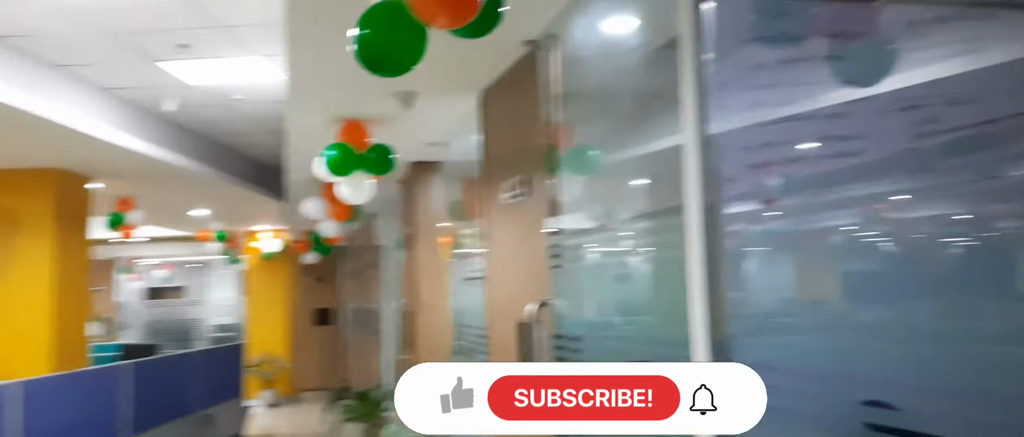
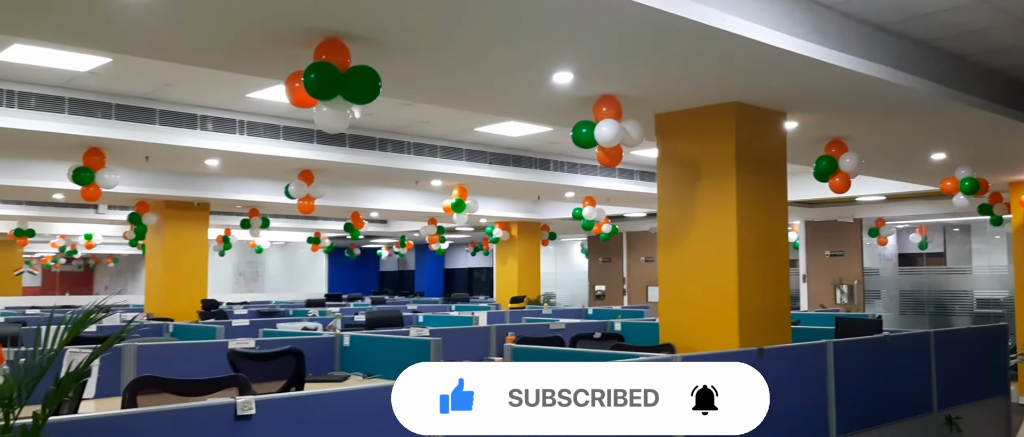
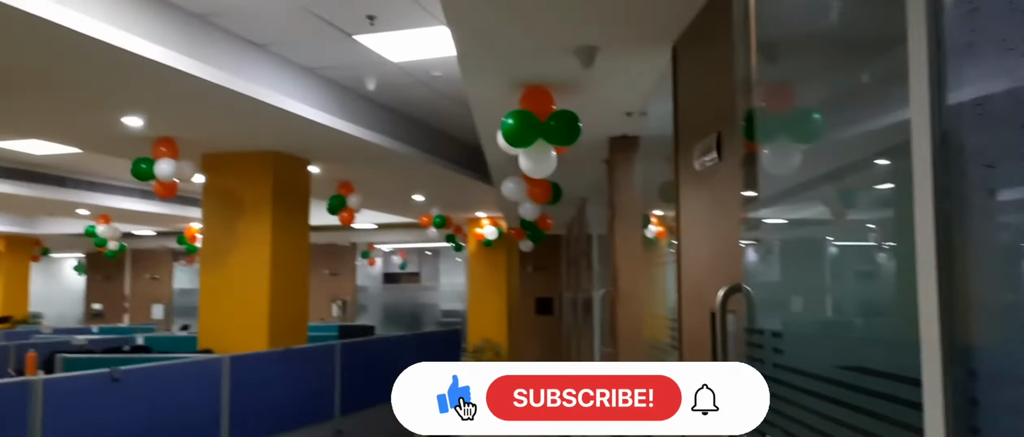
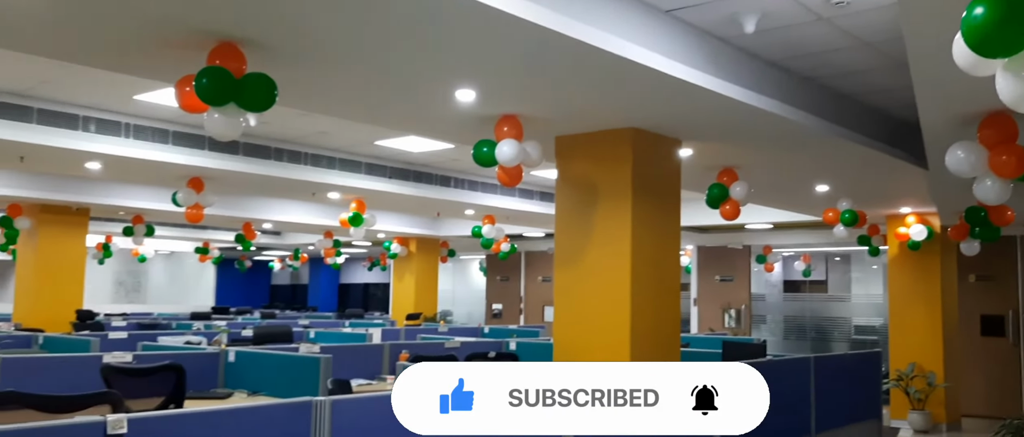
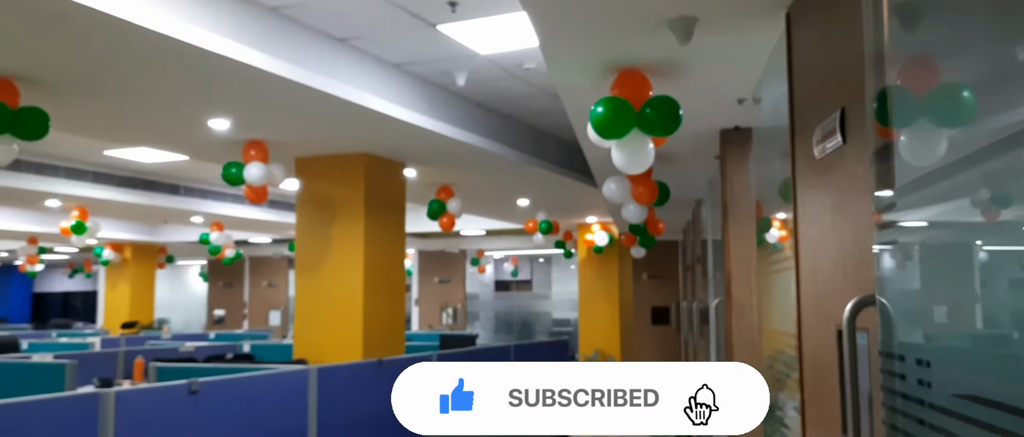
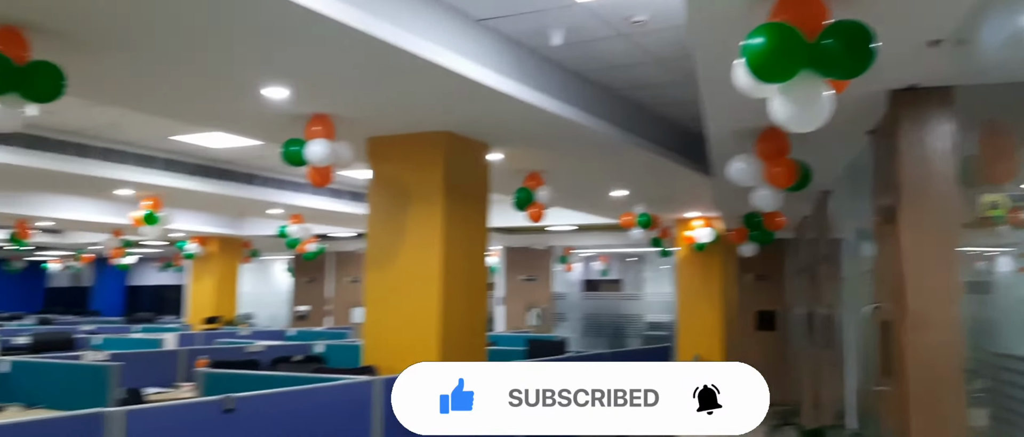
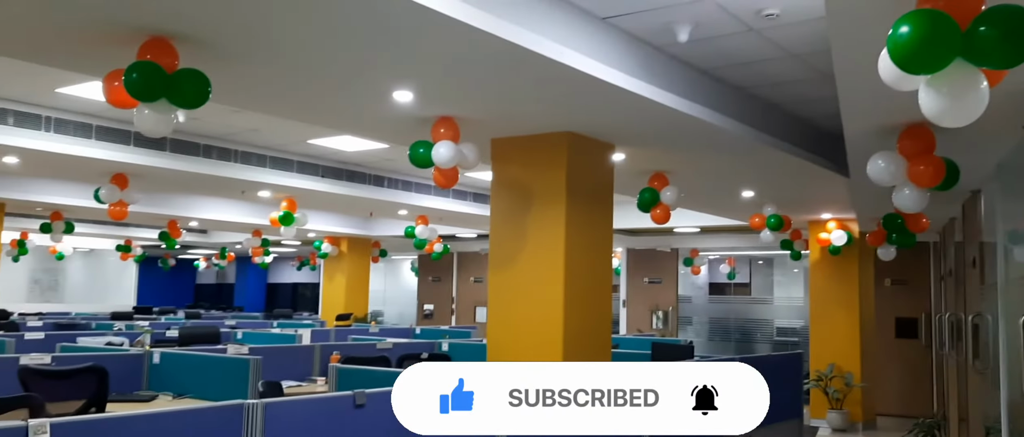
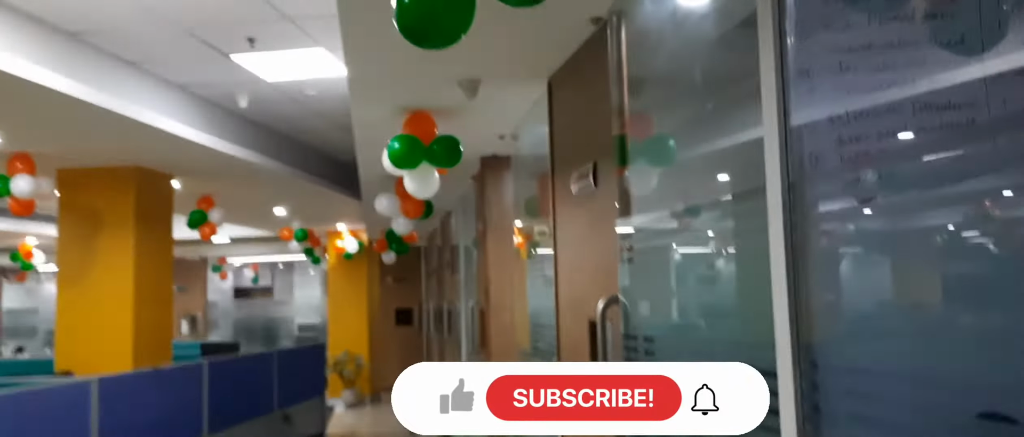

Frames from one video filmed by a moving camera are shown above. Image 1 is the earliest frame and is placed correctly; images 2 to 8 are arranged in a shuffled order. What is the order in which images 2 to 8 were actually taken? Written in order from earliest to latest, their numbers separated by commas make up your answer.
8, 3, 5, 6, 7, 4, 2
